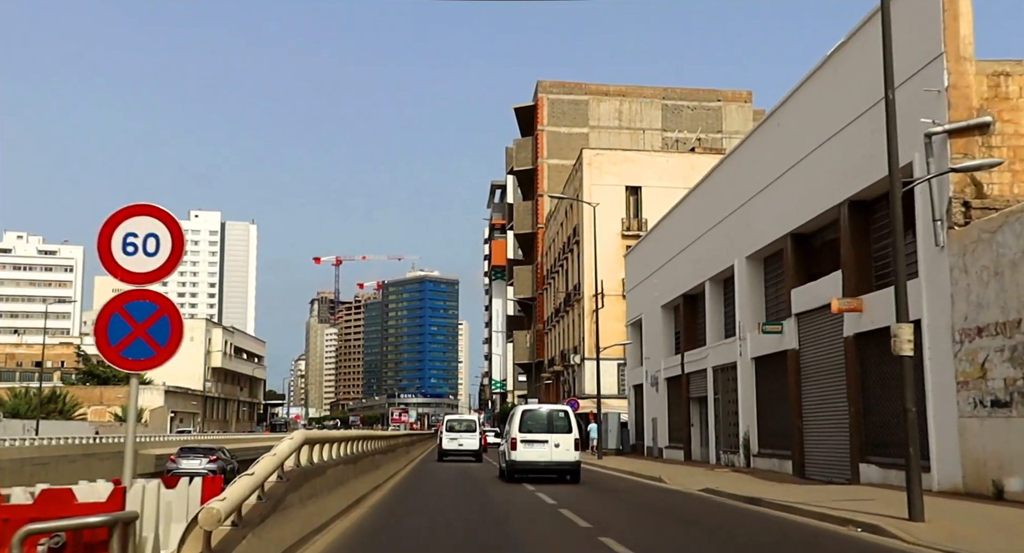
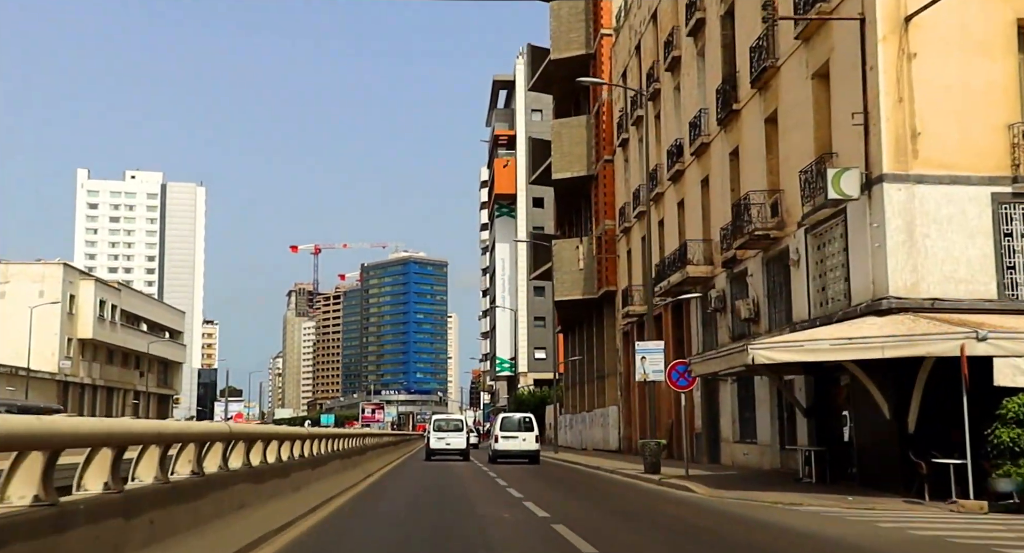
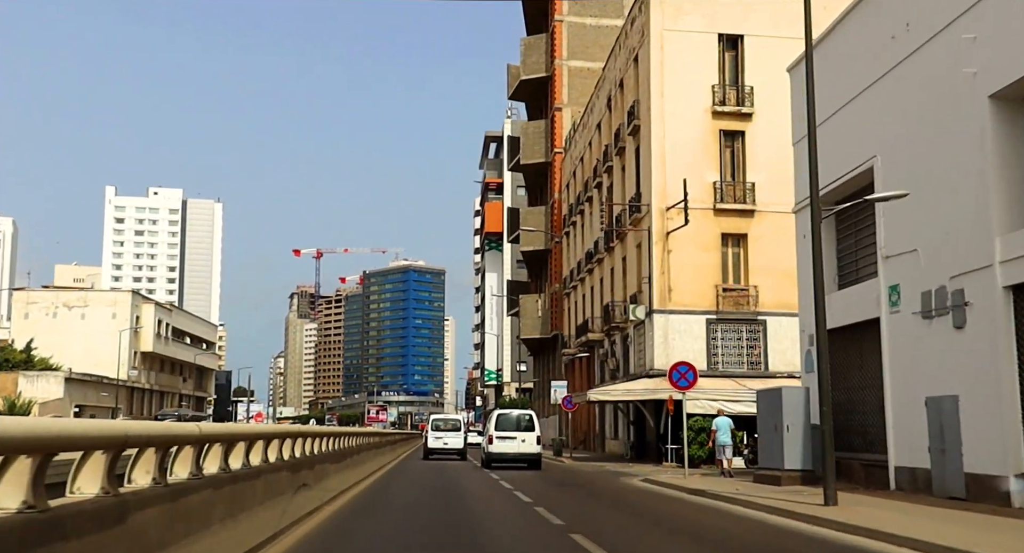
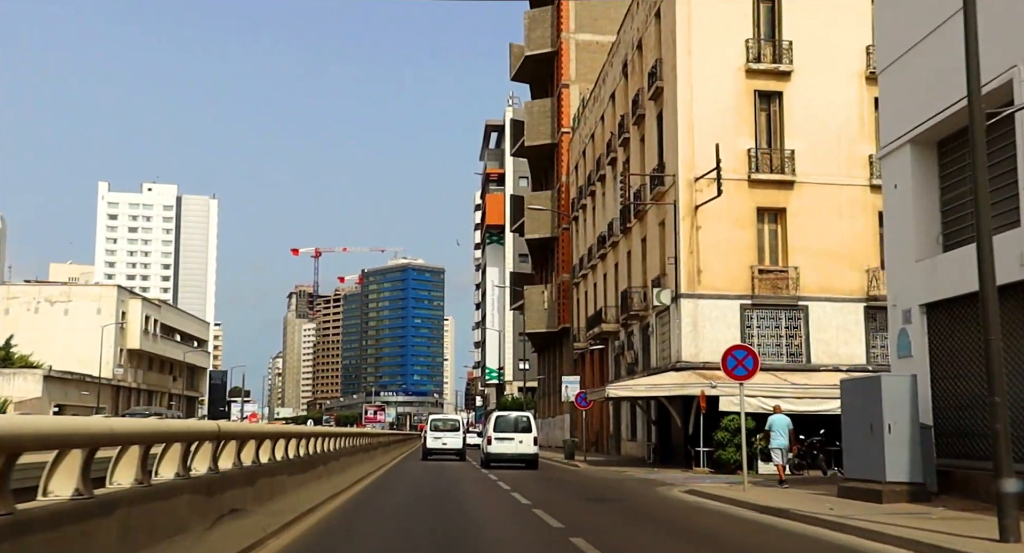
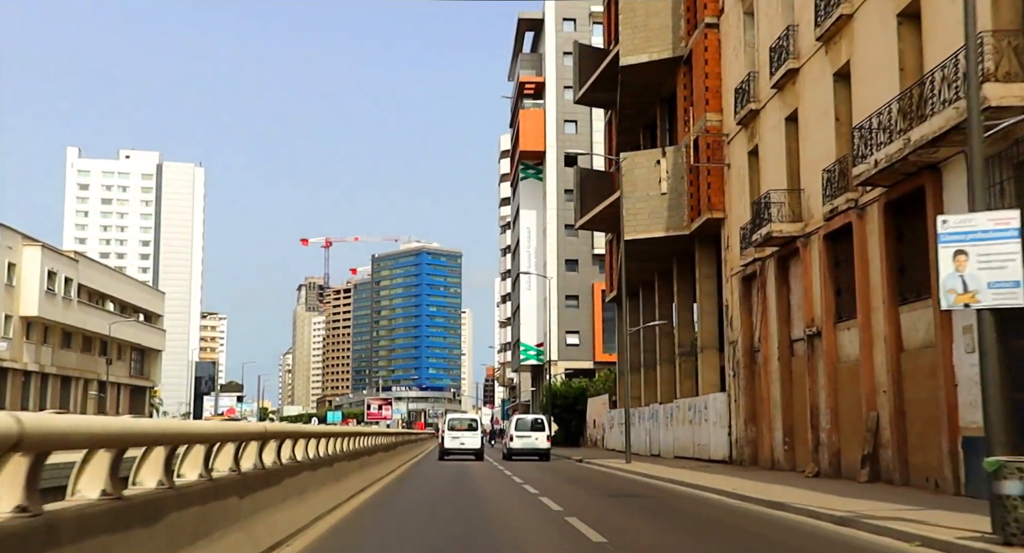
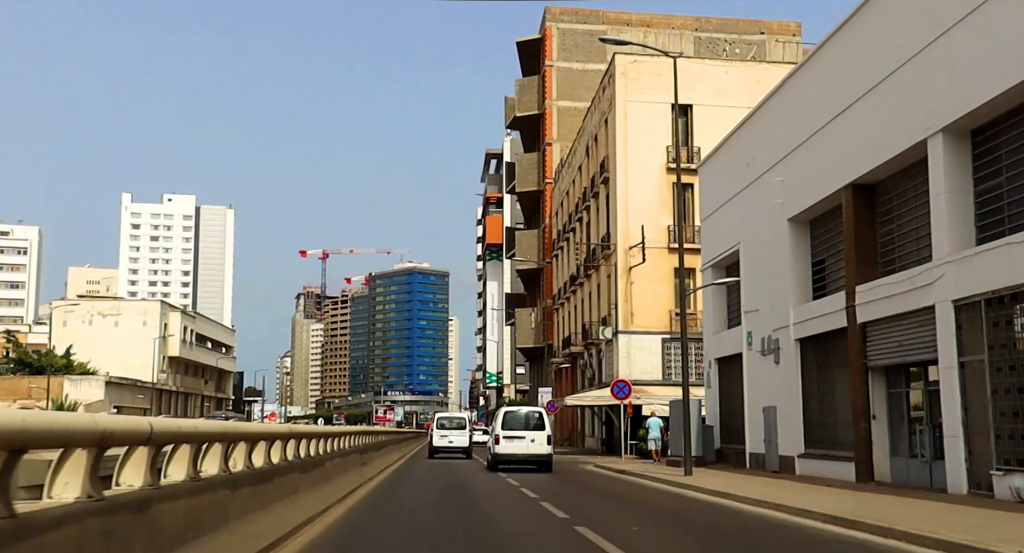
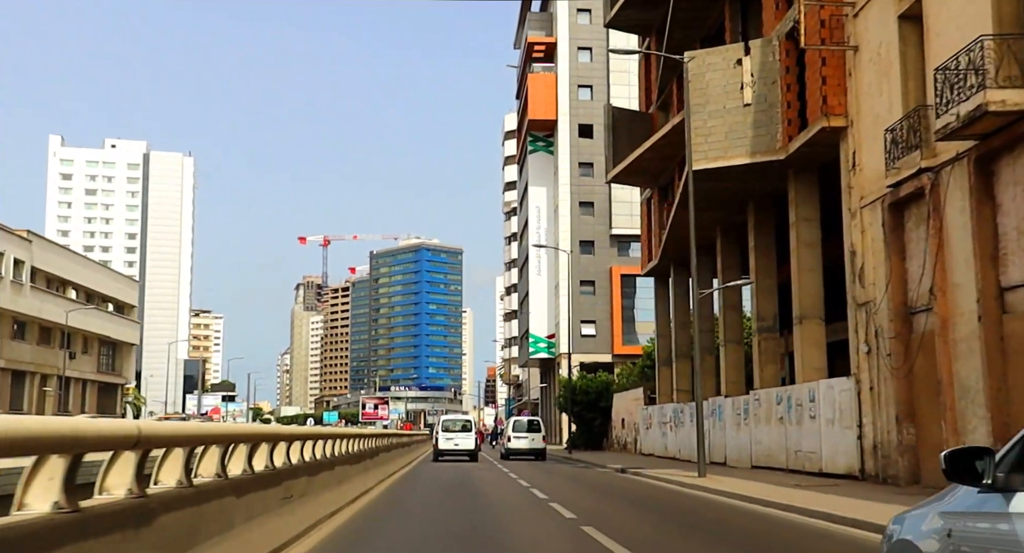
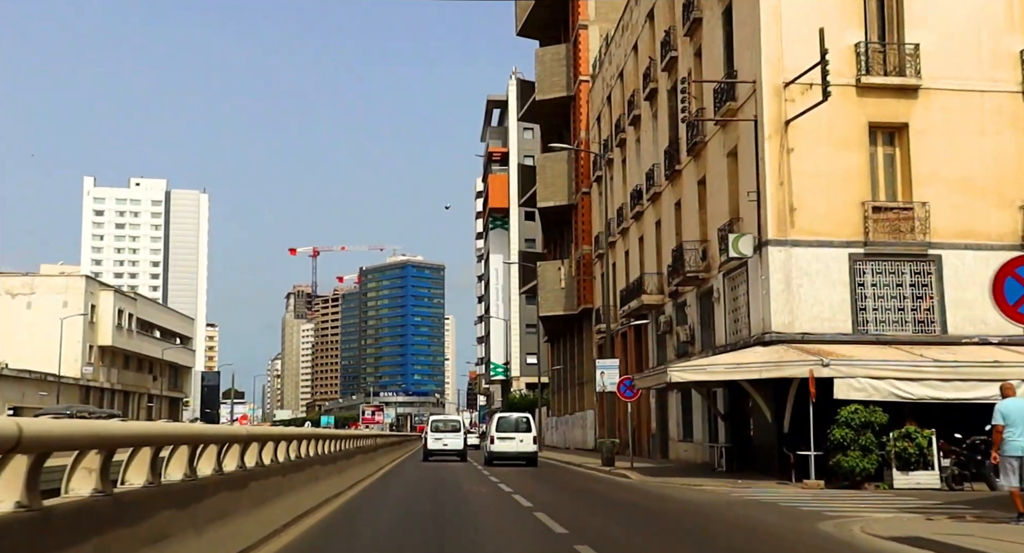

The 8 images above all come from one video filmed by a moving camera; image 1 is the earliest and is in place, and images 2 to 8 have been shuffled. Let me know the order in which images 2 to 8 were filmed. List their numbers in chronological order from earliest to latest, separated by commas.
6, 3, 4, 8, 2, 5, 7
